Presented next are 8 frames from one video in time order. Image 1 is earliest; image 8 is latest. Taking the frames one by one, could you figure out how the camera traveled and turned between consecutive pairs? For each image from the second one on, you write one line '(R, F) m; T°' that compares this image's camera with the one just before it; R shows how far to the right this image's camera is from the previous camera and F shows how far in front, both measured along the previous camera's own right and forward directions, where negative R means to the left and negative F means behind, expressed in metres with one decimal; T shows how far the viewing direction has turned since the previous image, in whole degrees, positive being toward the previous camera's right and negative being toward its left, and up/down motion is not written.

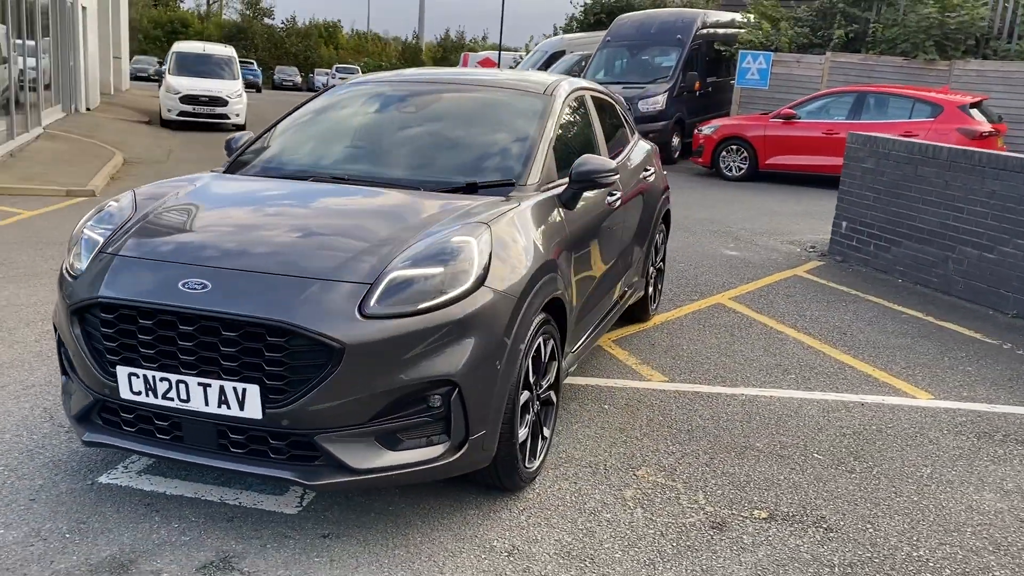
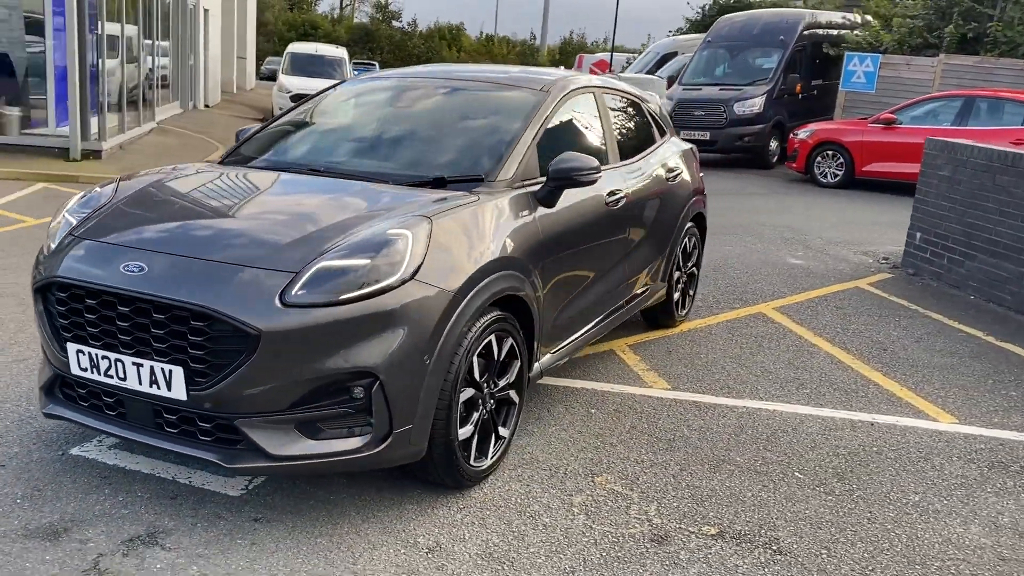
(+0.6, +0.1) m; -8°
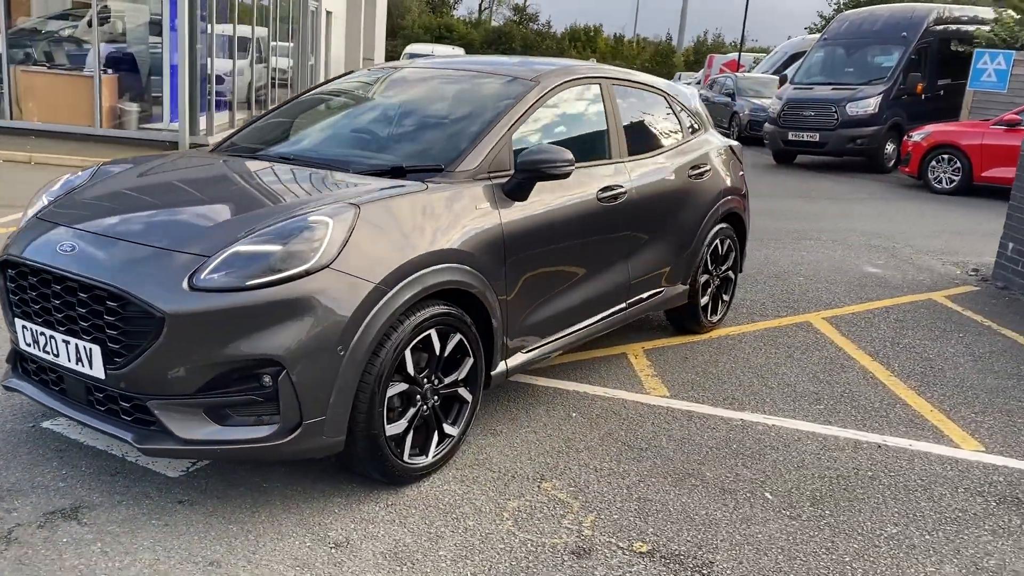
(+0.7, +0.2) m; -8°
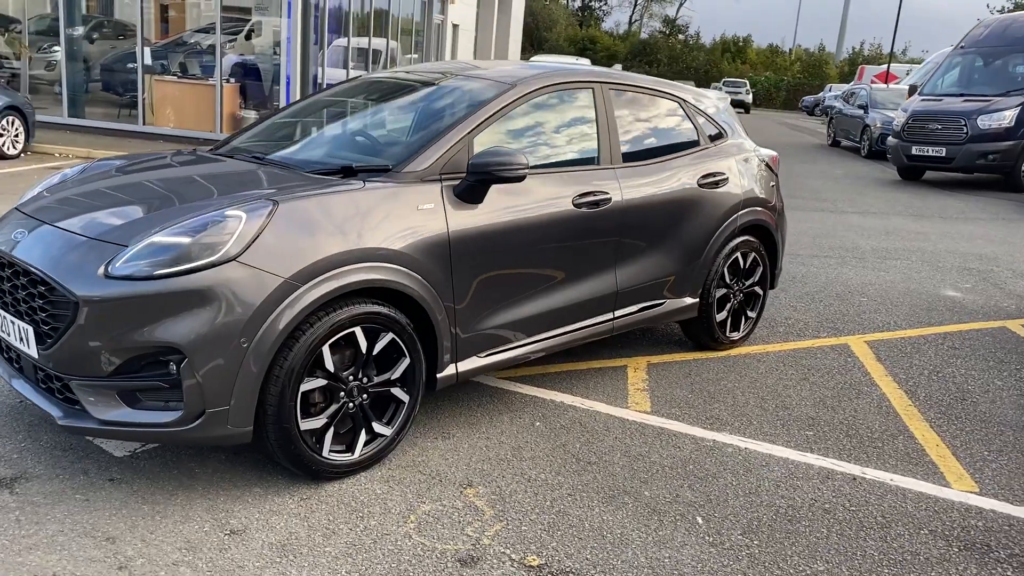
(+0.8, +0.1) m; -9°
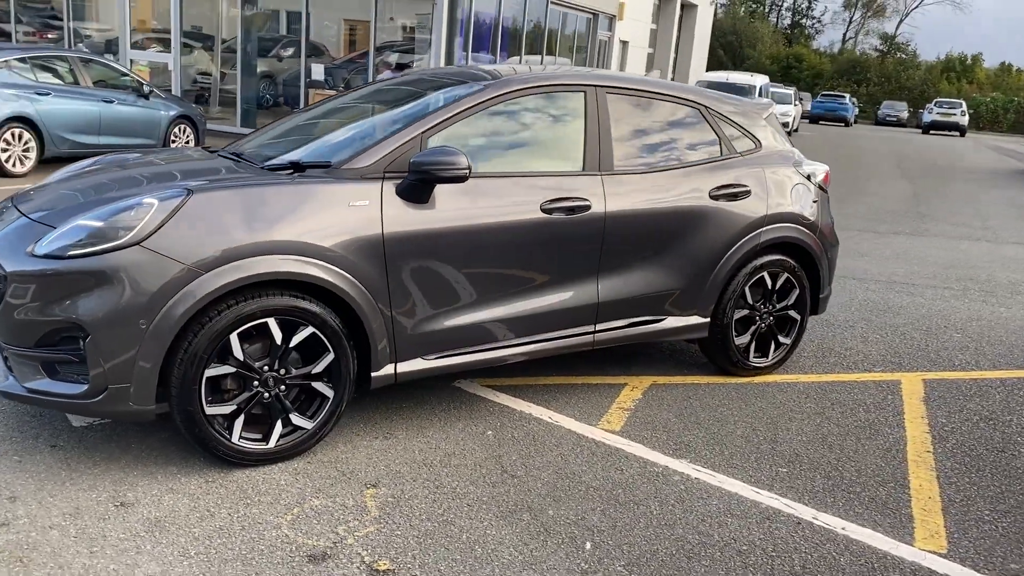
(+1.0, +0.2) m; -13°
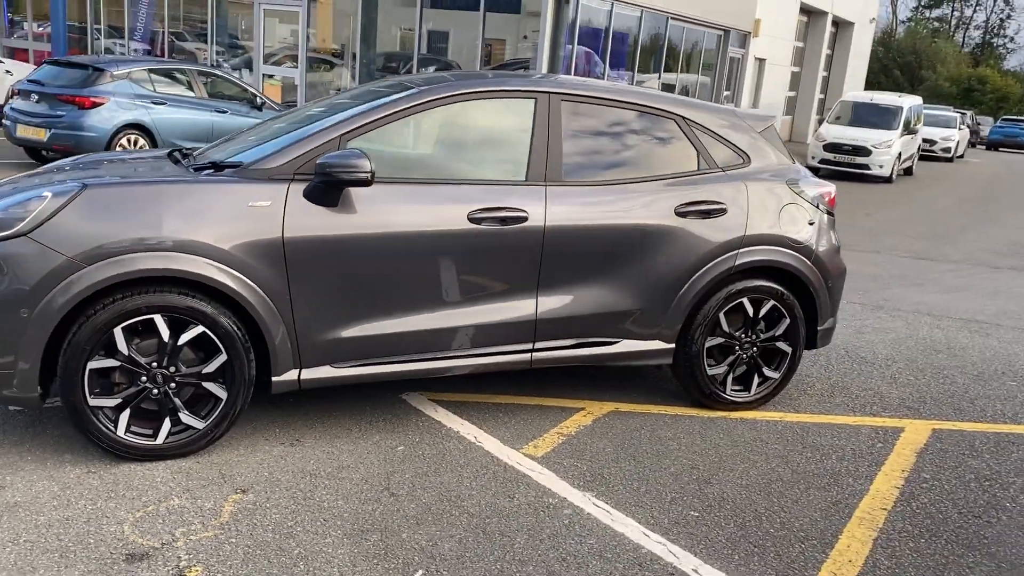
(+0.9, +0.2) m; -10°
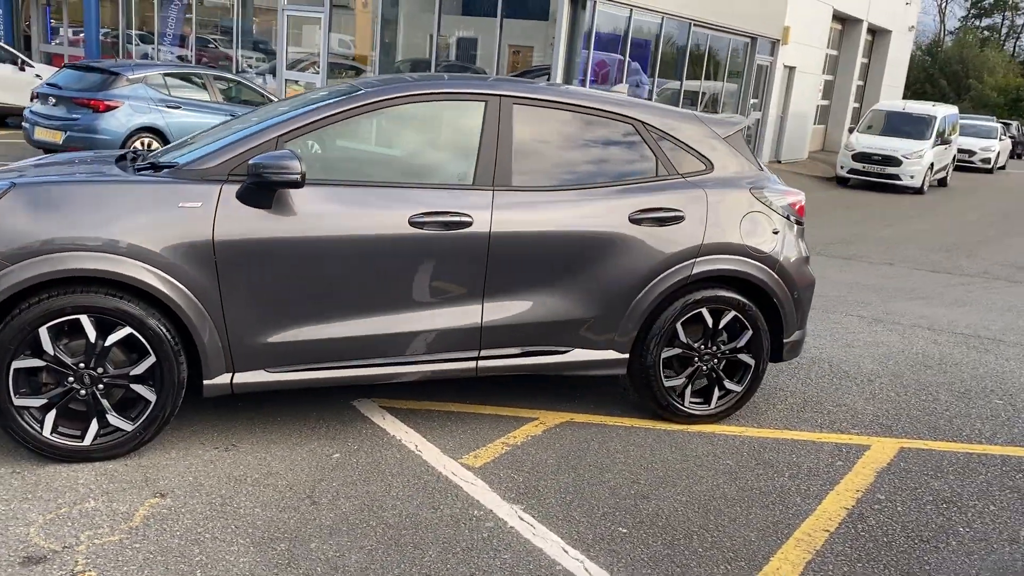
(+0.4, +0.1) m; -2°
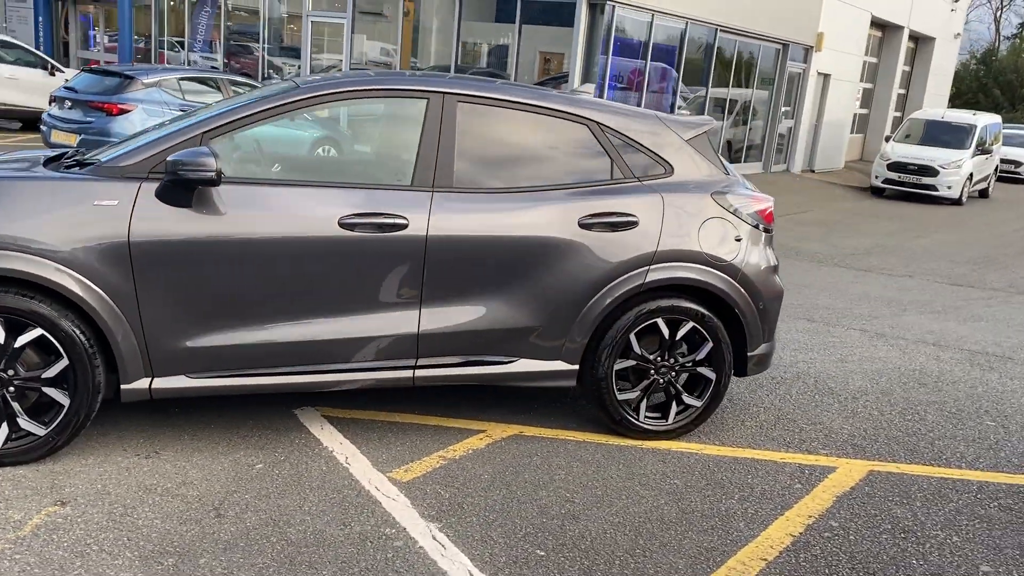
(+0.4, +0.2) m; -3°
